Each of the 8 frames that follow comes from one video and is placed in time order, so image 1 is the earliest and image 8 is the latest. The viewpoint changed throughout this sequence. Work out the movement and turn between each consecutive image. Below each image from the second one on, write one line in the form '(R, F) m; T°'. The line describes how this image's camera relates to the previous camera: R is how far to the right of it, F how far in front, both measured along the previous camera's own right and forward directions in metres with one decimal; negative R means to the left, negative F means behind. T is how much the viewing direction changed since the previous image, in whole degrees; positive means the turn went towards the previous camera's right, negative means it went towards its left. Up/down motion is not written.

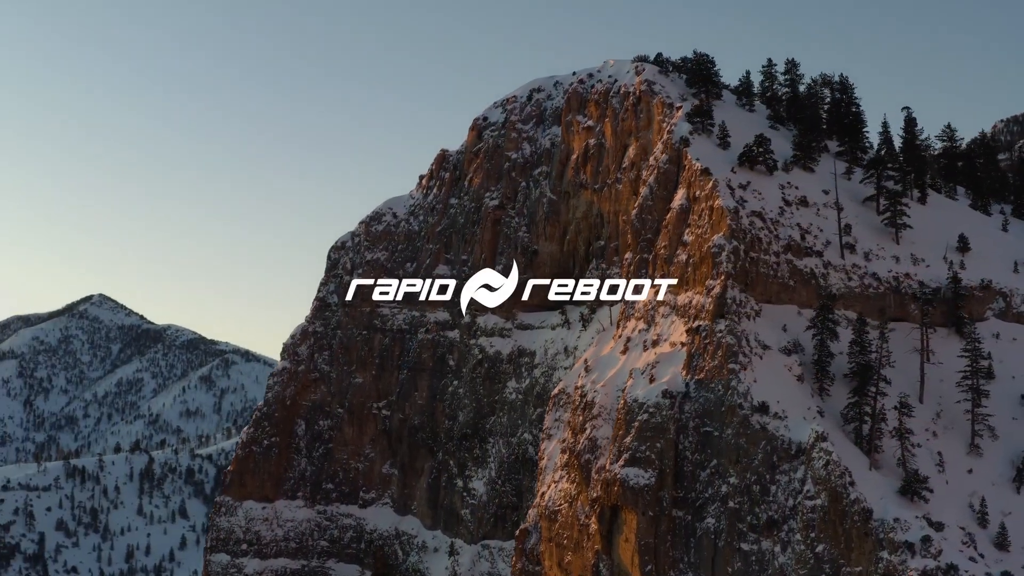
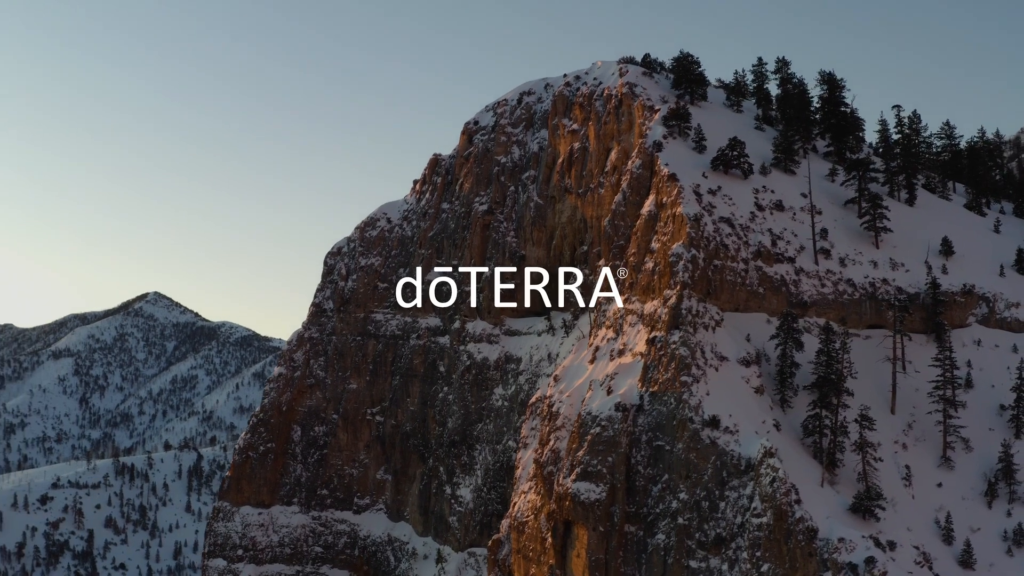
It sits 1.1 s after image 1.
(+5.3, +0.9) m; -2°
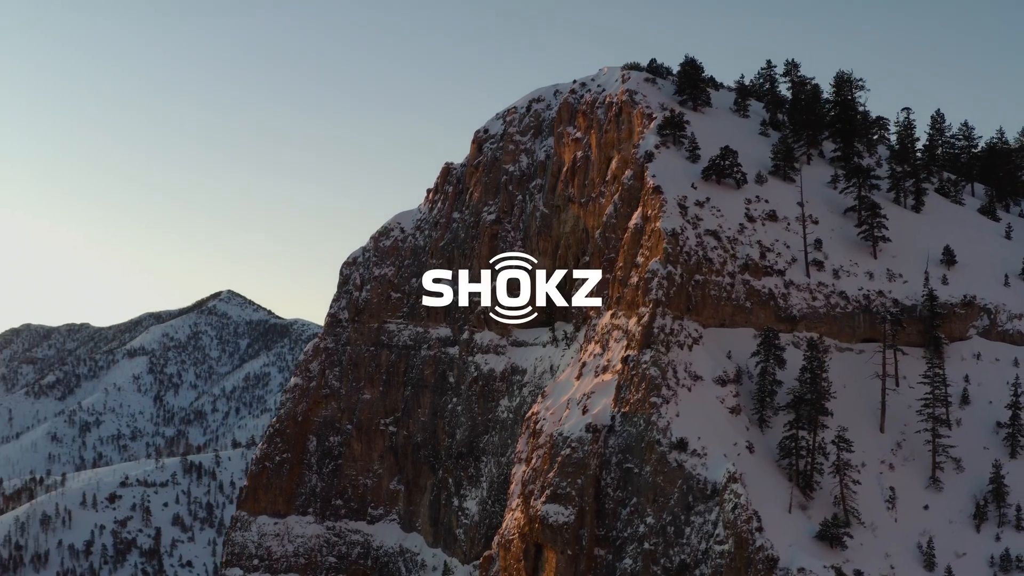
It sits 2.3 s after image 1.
(+5.1, +0.8) m; -3°
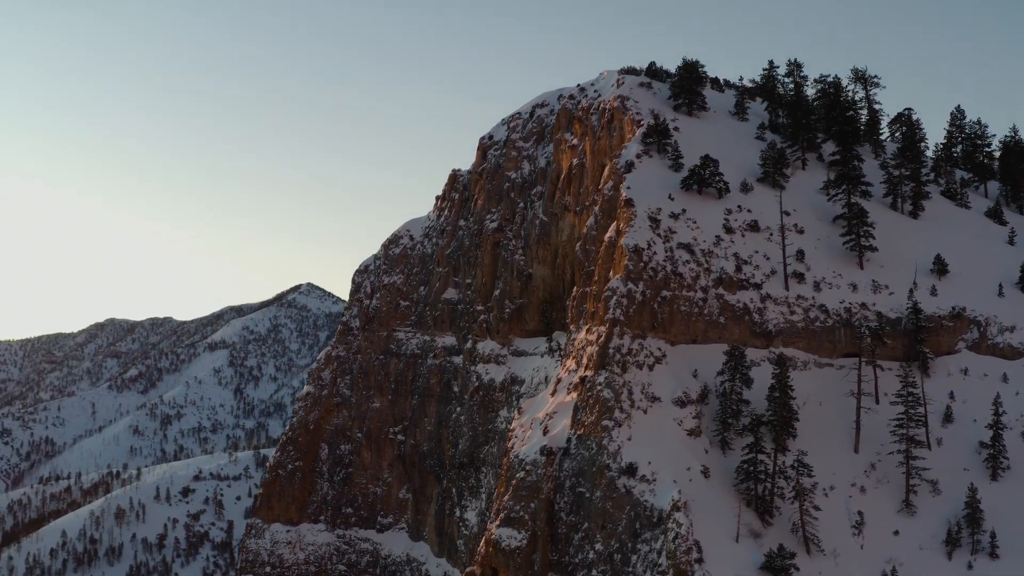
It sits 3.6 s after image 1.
(+6.2, +1.0) m; -4°
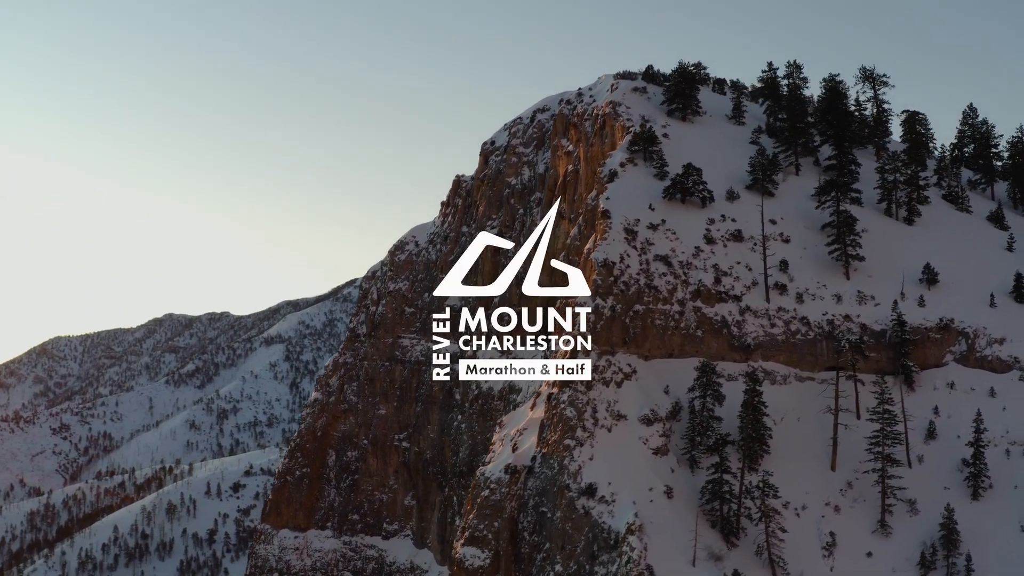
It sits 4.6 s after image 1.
(+4.5, +0.7) m; -3°
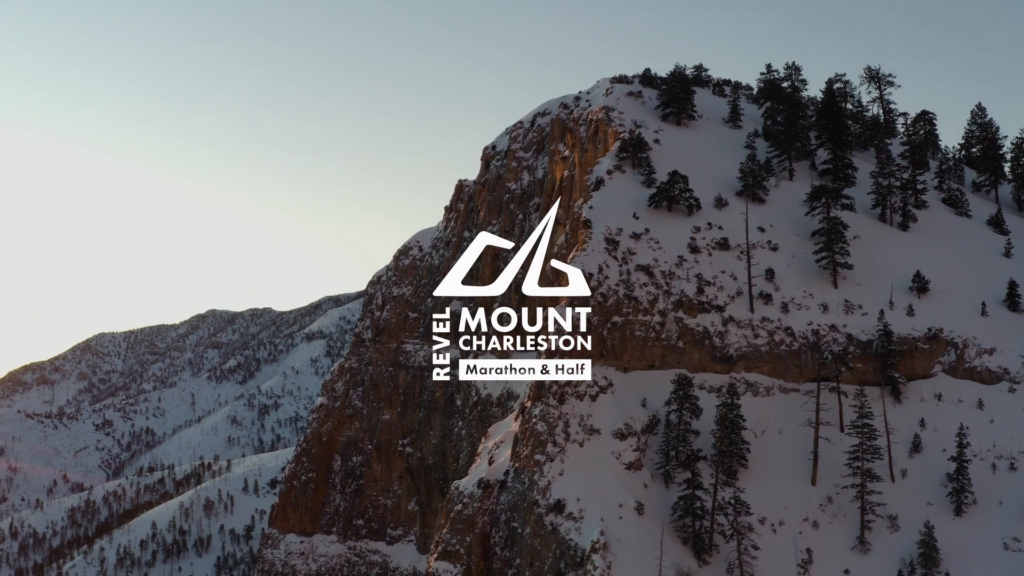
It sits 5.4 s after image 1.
(+3.3, +0.5) m; -2°
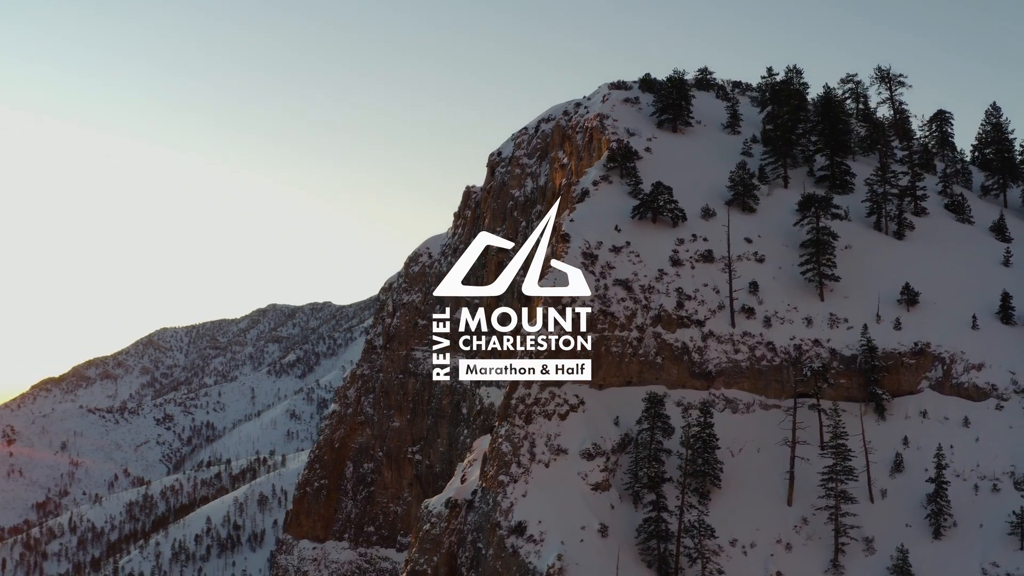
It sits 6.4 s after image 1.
(+4.4, +0.5) m; -3°
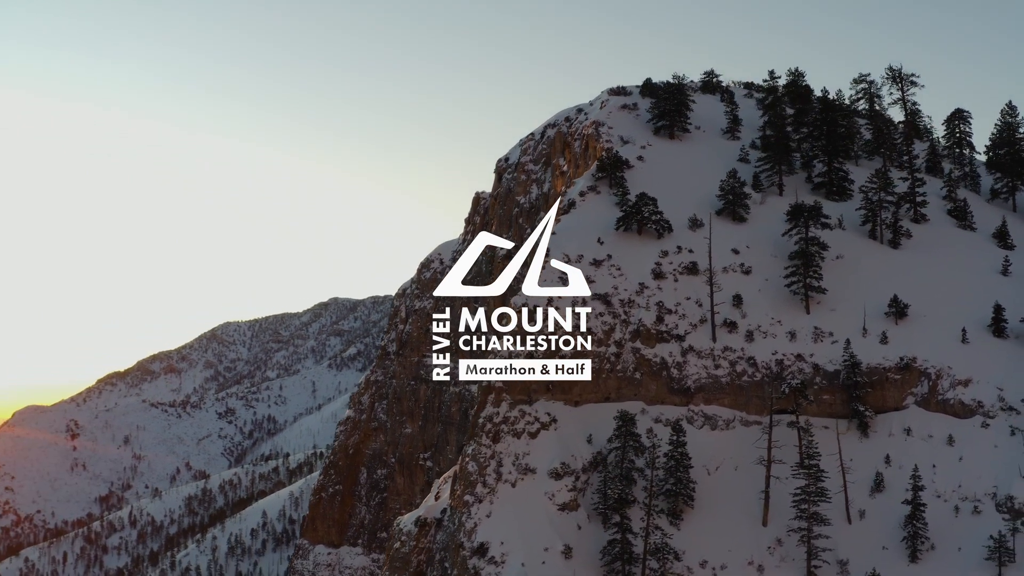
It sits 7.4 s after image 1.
(+4.4, +0.5) m; -3°
